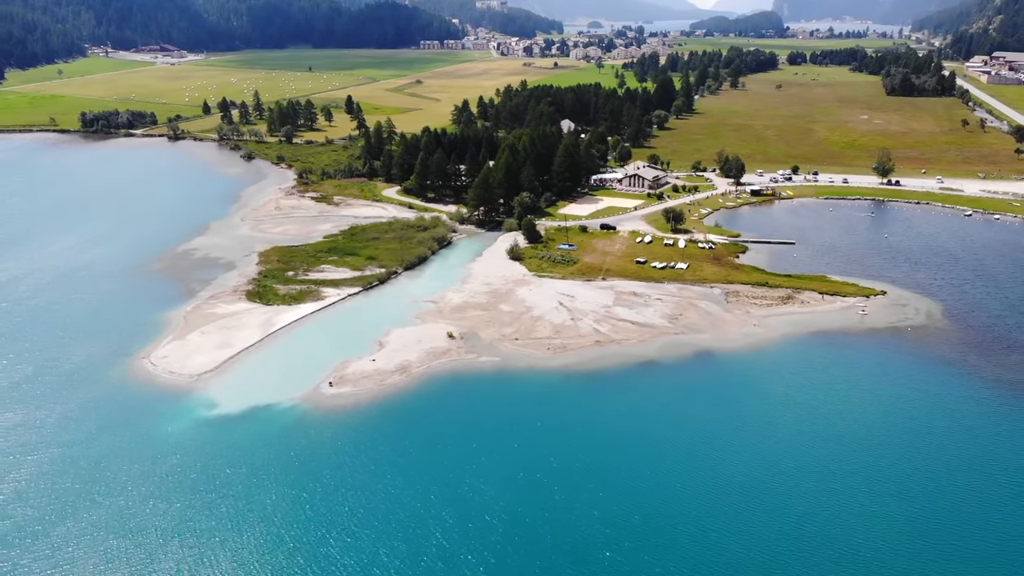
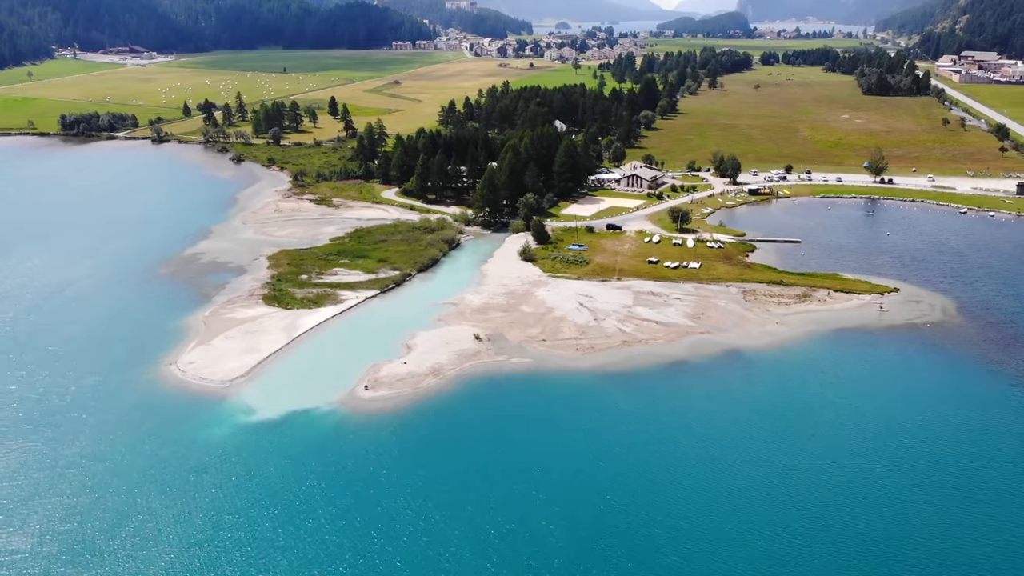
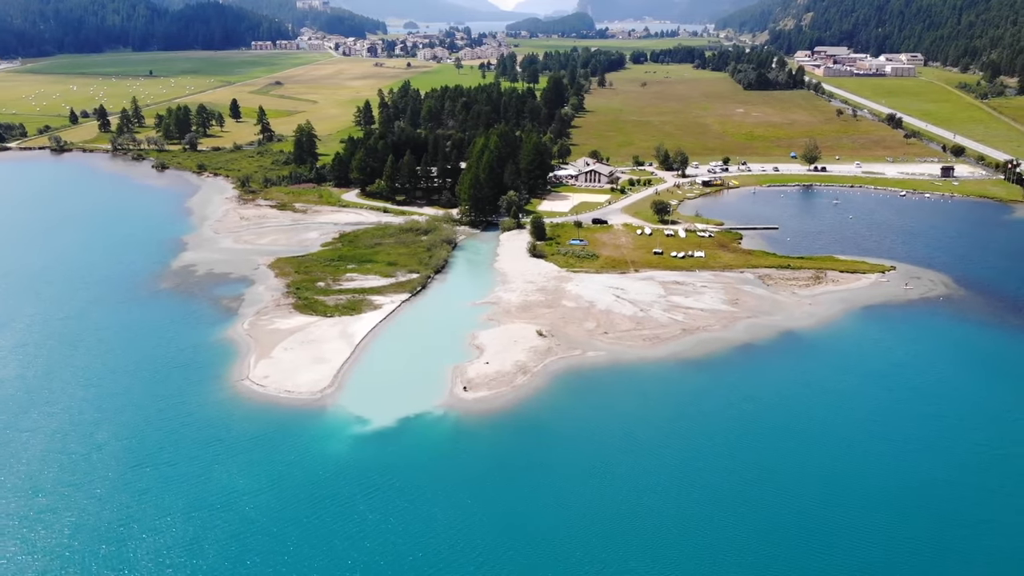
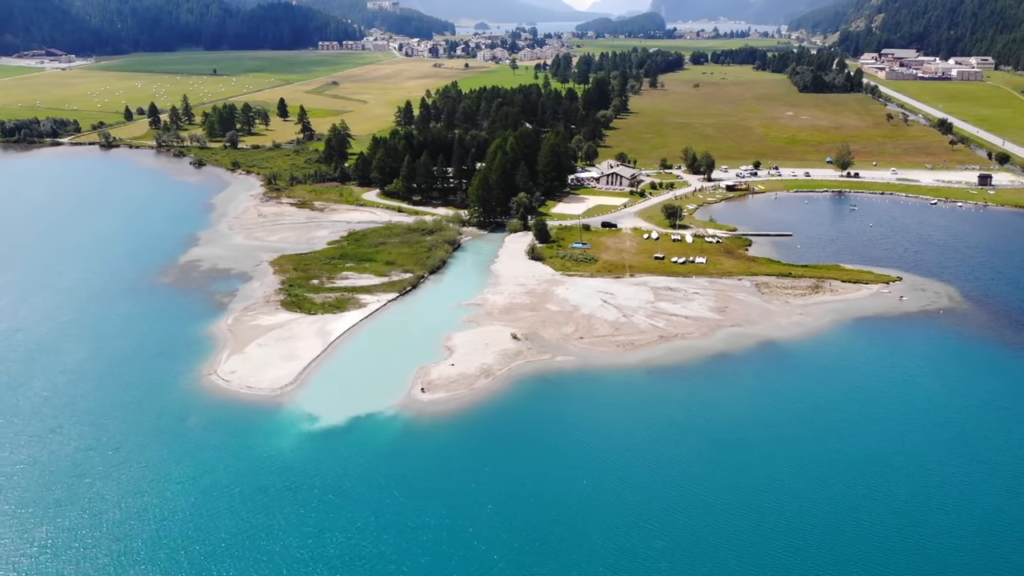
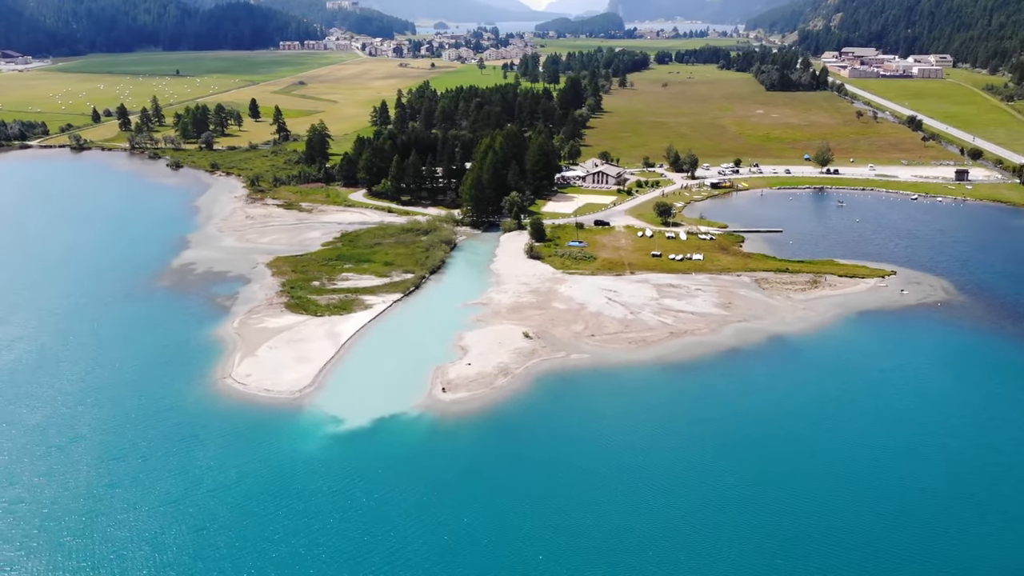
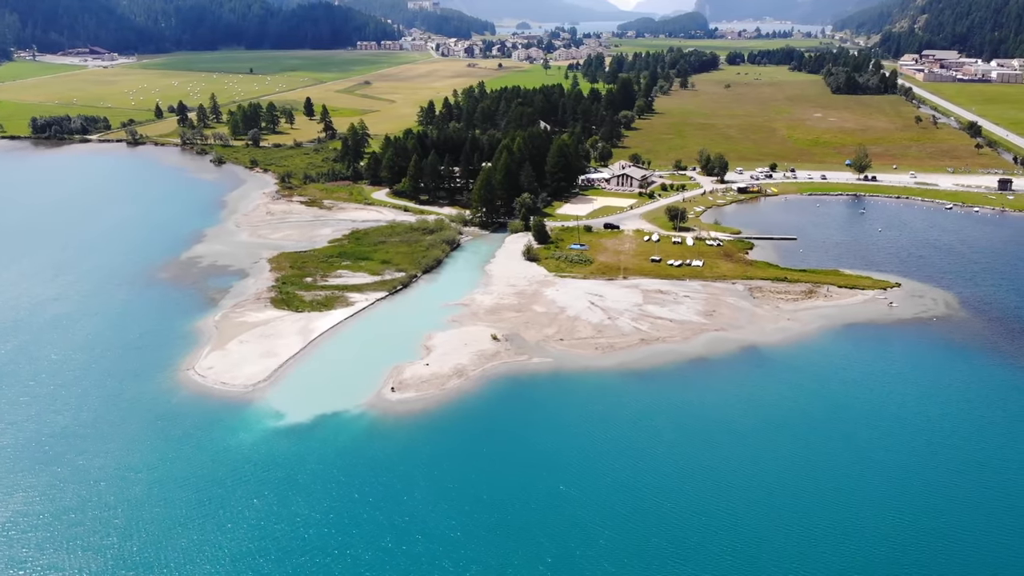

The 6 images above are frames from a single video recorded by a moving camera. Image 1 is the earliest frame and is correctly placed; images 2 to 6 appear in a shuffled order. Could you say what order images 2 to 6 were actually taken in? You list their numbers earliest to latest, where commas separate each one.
2, 6, 4, 5, 3
